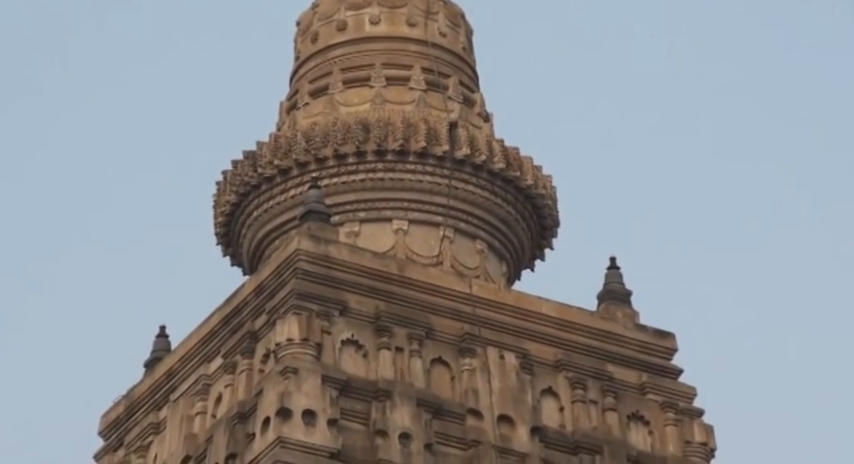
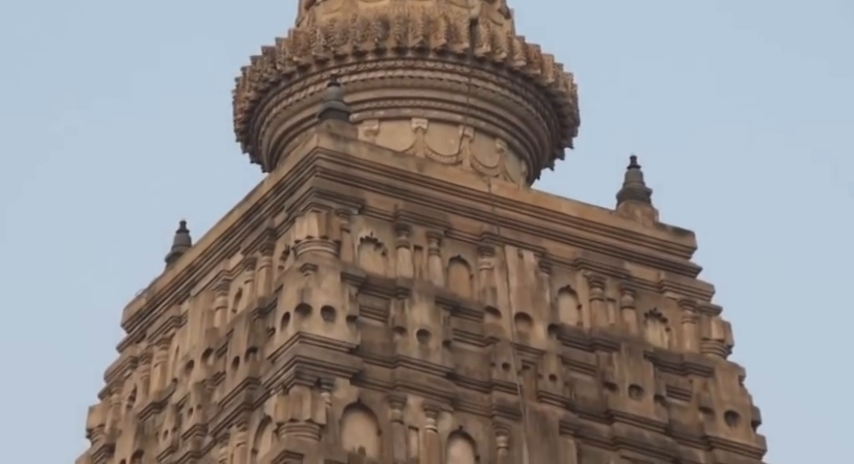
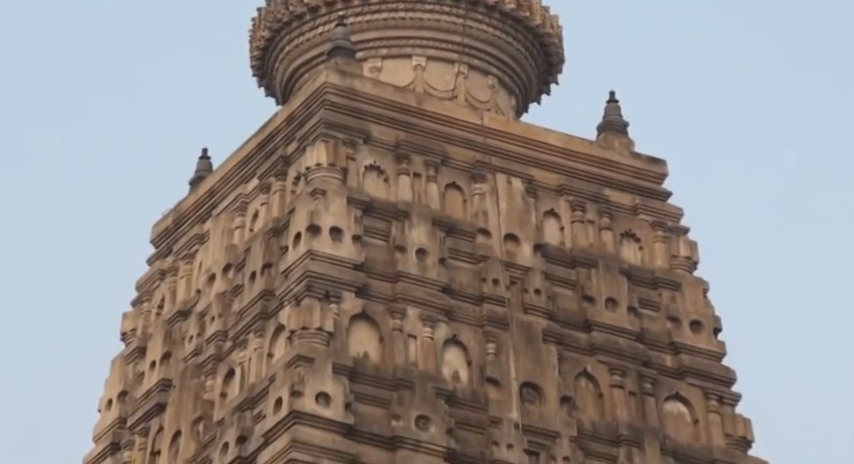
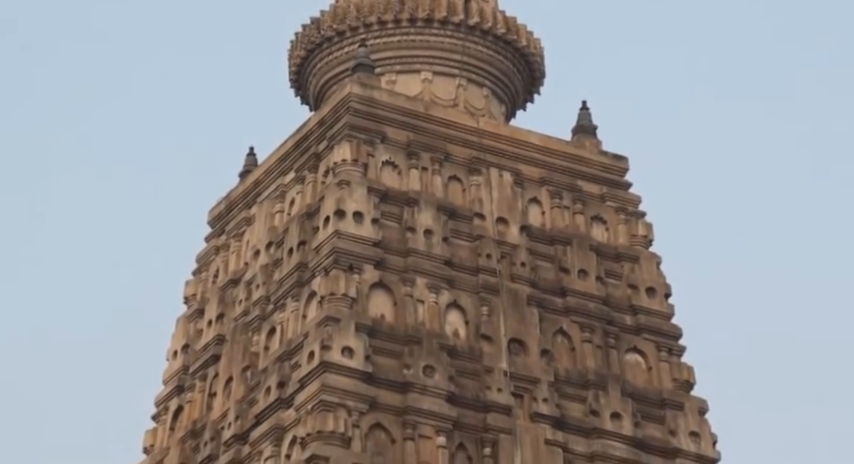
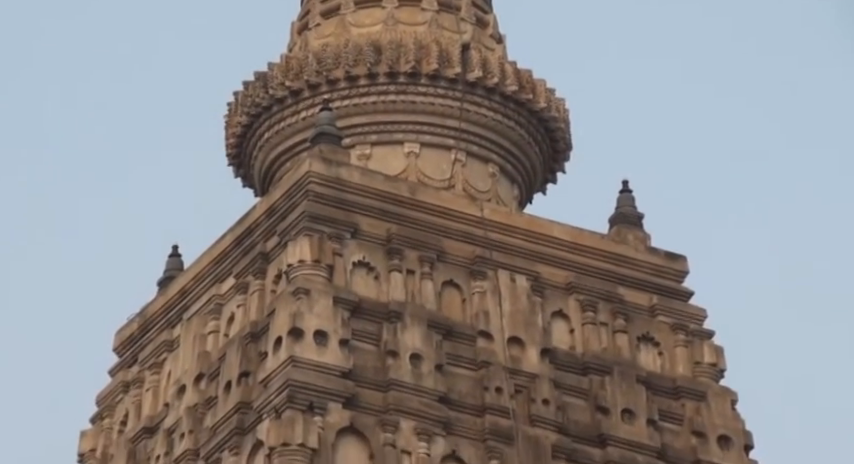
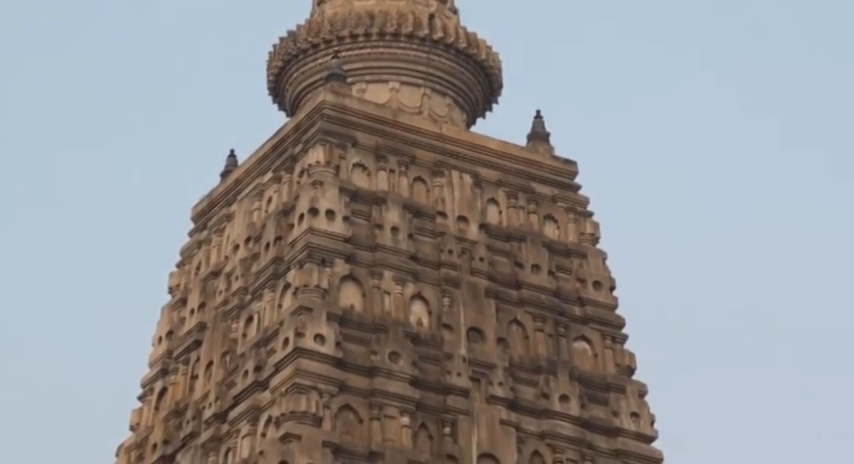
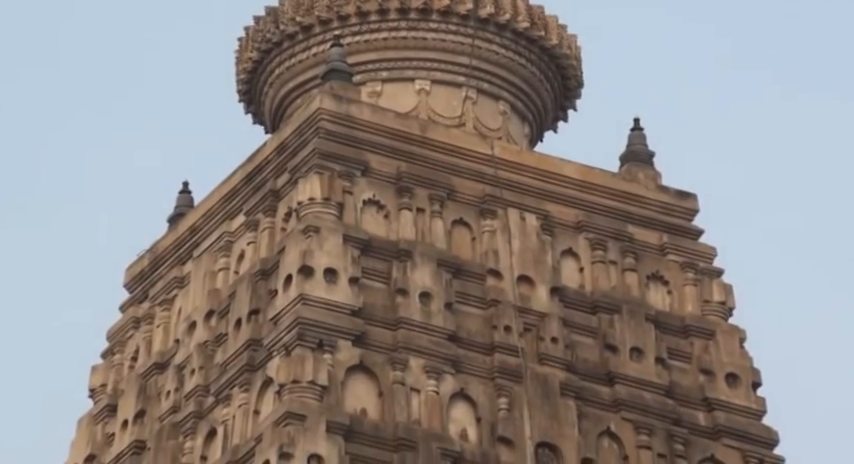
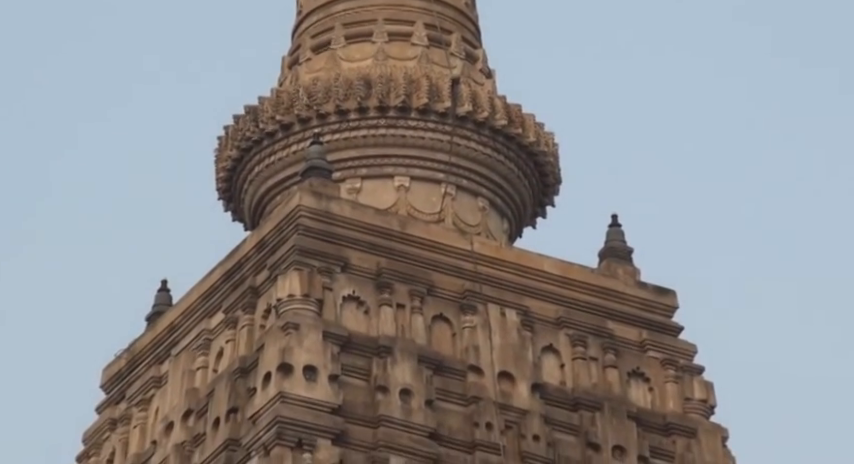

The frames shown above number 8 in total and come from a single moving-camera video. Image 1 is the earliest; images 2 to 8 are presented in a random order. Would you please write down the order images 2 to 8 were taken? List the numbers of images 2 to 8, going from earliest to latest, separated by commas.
8, 5, 2, 7, 3, 4, 6
